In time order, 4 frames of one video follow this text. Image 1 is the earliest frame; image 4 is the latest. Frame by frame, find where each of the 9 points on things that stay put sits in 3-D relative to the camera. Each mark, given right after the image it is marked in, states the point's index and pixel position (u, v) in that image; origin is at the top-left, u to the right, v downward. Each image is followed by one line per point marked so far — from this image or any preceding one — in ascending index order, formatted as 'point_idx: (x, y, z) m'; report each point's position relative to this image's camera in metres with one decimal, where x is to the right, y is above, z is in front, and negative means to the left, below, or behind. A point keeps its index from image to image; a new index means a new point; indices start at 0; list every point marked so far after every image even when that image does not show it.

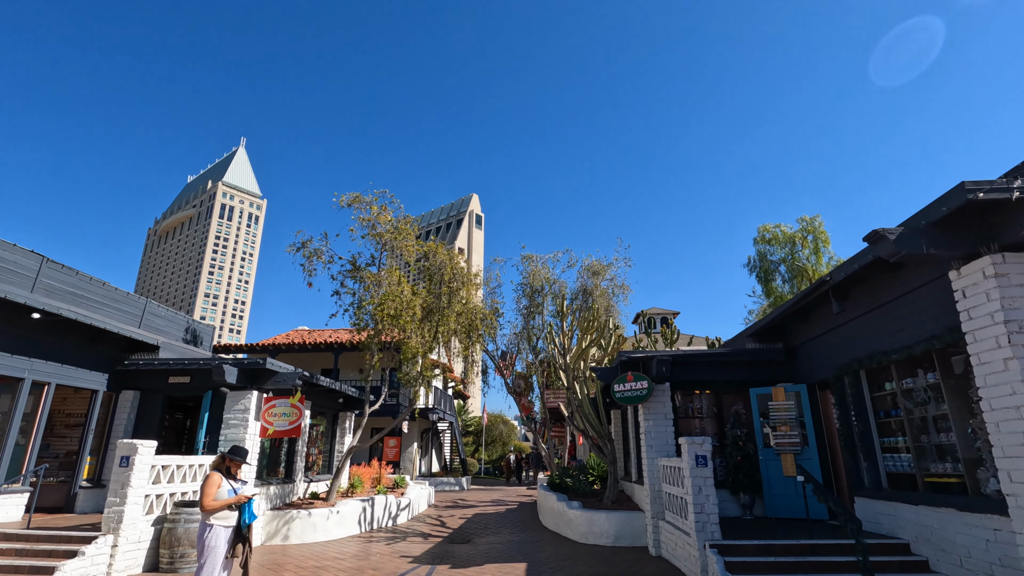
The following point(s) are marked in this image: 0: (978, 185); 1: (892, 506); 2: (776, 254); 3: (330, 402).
0: (+3.8, +0.8, +4.4) m
1: (+4.4, -2.5, +6.2) m
2: (+7.0, +0.9, +14.2) m
3: (-4.4, -2.7, +12.8) m
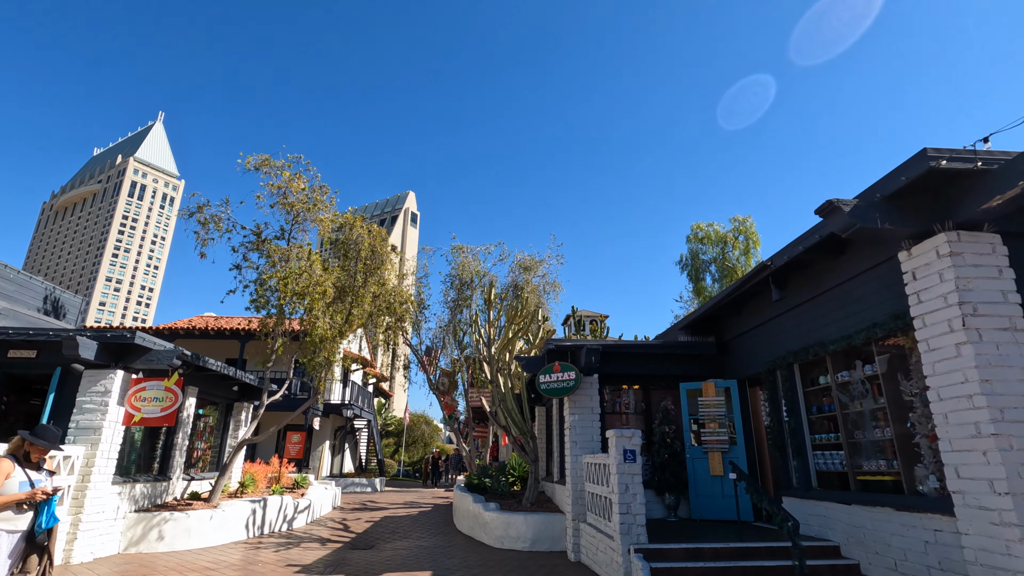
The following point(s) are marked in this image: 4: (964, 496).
0: (+3.2, +1.0, +4.0) m
1: (+3.4, -2.4, +5.8) m
2: (+5.2, +0.9, +14.1) m
3: (-6.1, -2.2, +11.3) m
4: (+3.3, -1.5, +3.9) m
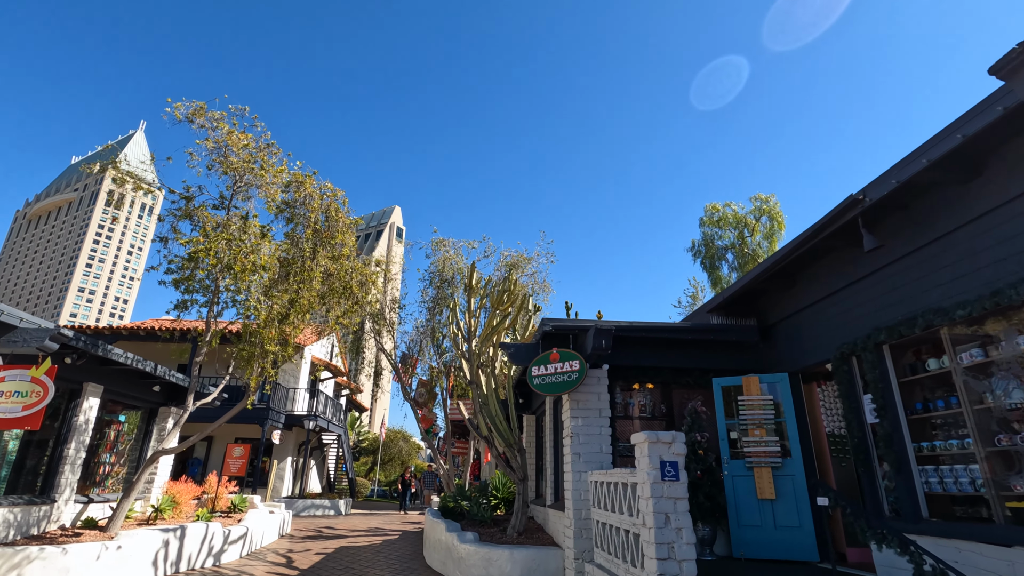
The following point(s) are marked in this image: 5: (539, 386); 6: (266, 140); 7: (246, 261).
0: (+3.2, +1.5, +2.3) m
1: (+3.2, -1.9, +4.0) m
2: (+4.8, +1.1, +12.4) m
3: (-6.4, -1.8, +9.2) m
4: (+3.3, -1.0, +2.1) m
5: (+0.3, -1.1, +6.1) m
6: (-4.2, +2.5, +9.1) m
7: (-4.0, +0.4, +8.2) m
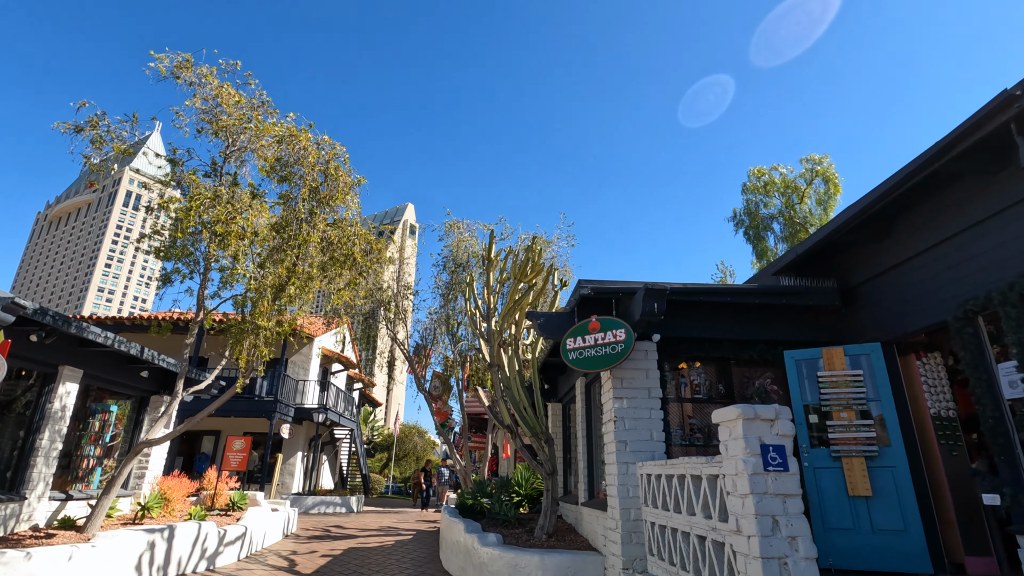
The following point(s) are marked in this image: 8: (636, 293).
0: (+3.3, +2.0, +1.2) m
1: (+3.5, -1.5, +2.9) m
2: (+5.3, +1.6, +11.3) m
3: (-6.0, -1.4, +8.4) m
4: (+3.5, -0.6, +1.1) m
5: (+0.6, -0.7, +5.0) m
6: (-3.8, +2.9, +8.1) m
7: (-3.7, +0.8, +7.3) m
8: (+1.2, -0.1, +5.1) m
